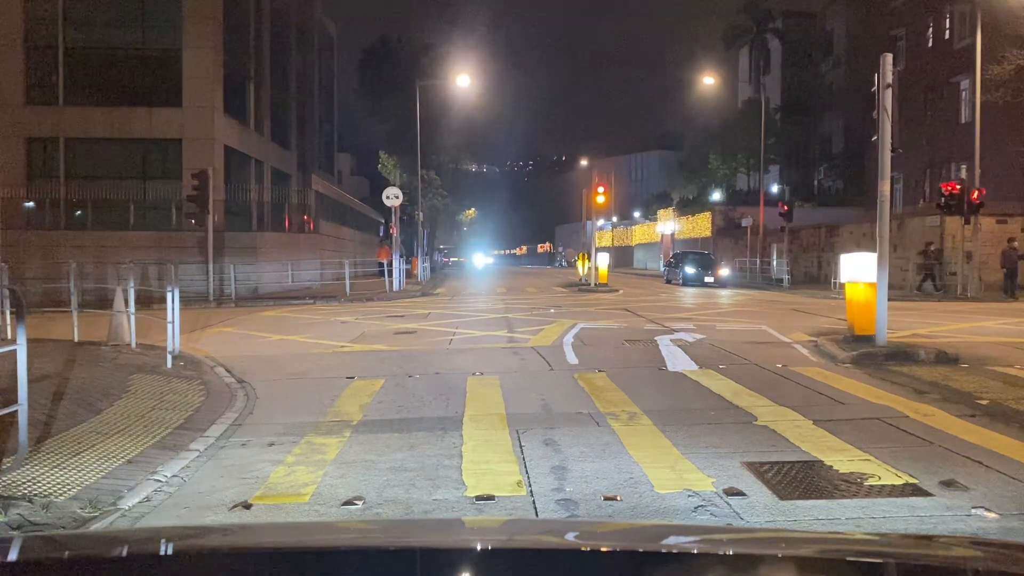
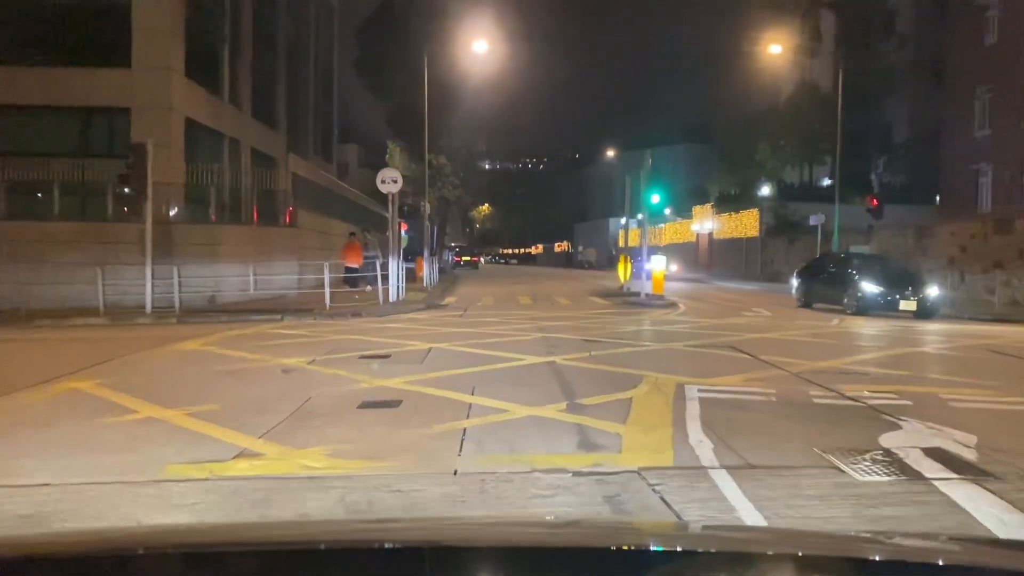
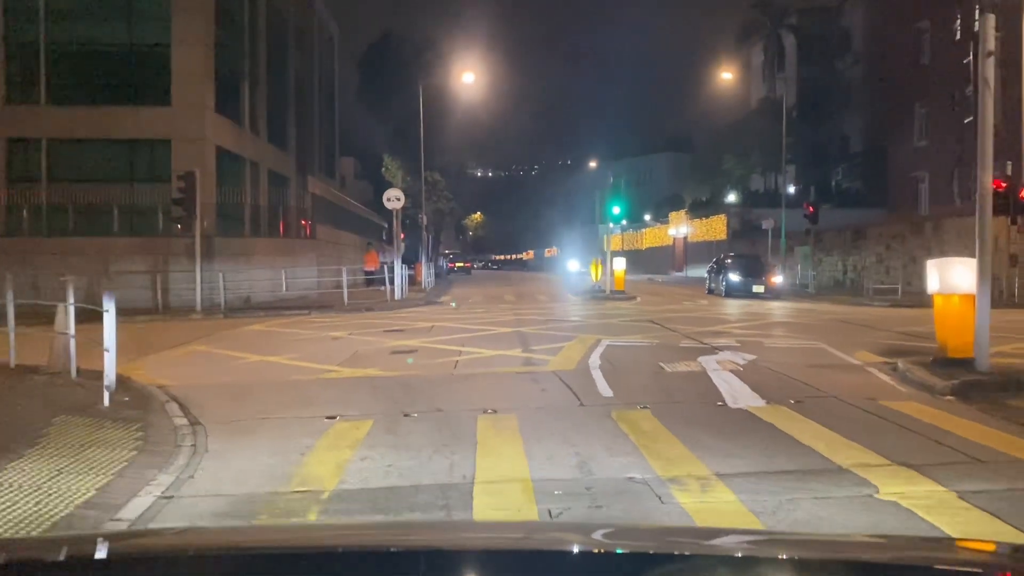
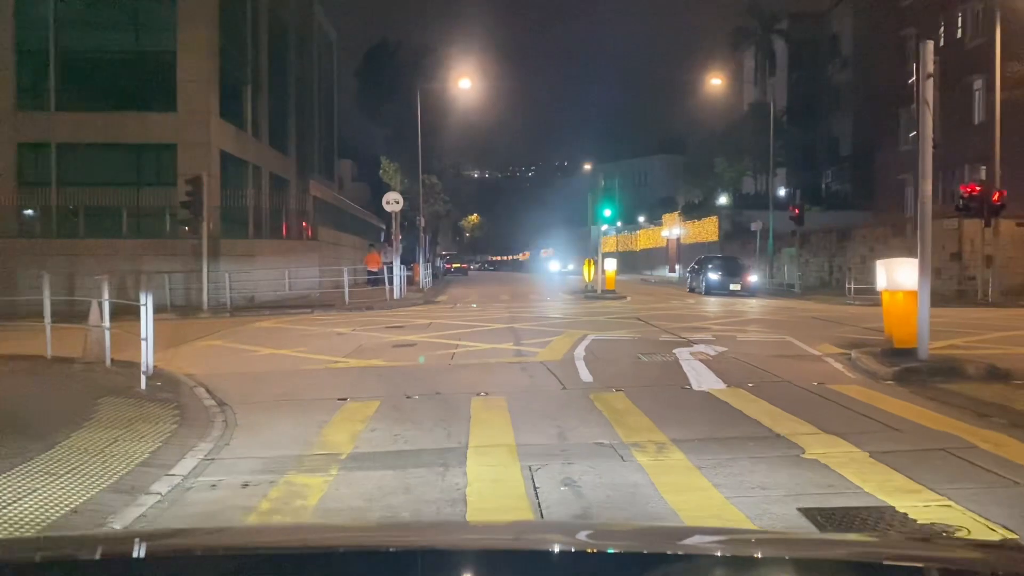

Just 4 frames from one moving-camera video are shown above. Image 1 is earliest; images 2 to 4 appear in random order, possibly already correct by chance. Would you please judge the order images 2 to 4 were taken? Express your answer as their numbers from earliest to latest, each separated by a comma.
4, 3, 2
